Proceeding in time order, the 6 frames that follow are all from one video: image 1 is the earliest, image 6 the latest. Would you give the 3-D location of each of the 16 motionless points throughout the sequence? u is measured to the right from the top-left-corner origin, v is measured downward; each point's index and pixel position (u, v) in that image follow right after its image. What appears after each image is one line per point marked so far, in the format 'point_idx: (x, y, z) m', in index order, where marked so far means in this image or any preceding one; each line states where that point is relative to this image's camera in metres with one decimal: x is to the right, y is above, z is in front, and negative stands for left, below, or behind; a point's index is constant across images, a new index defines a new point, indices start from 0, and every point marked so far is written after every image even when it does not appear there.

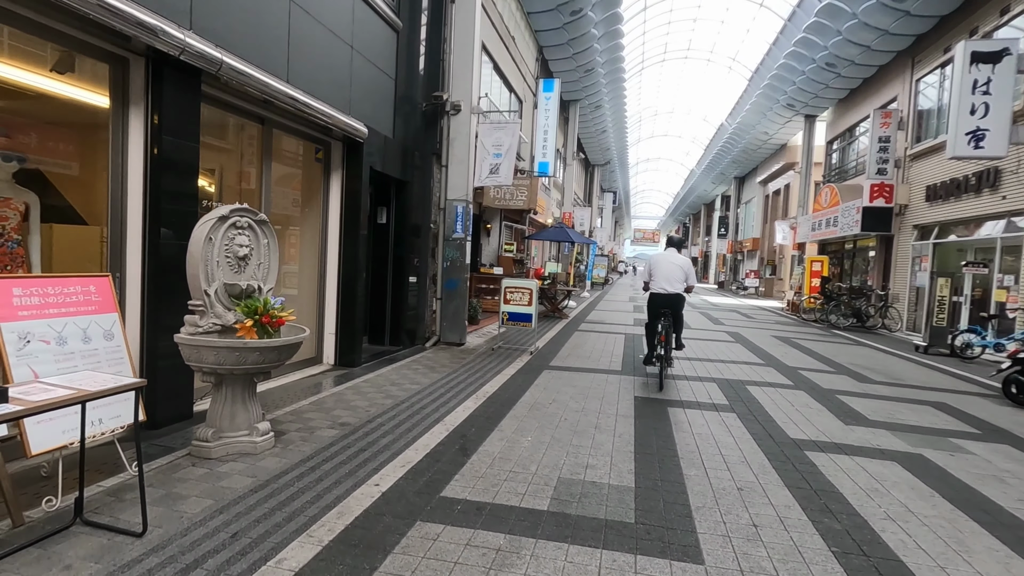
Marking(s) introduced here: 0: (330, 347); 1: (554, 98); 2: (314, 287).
0: (-2.4, -0.8, +7.1) m
1: (+1.4, +6.1, +17.3) m
2: (-2.6, 0.0, +7.0) m
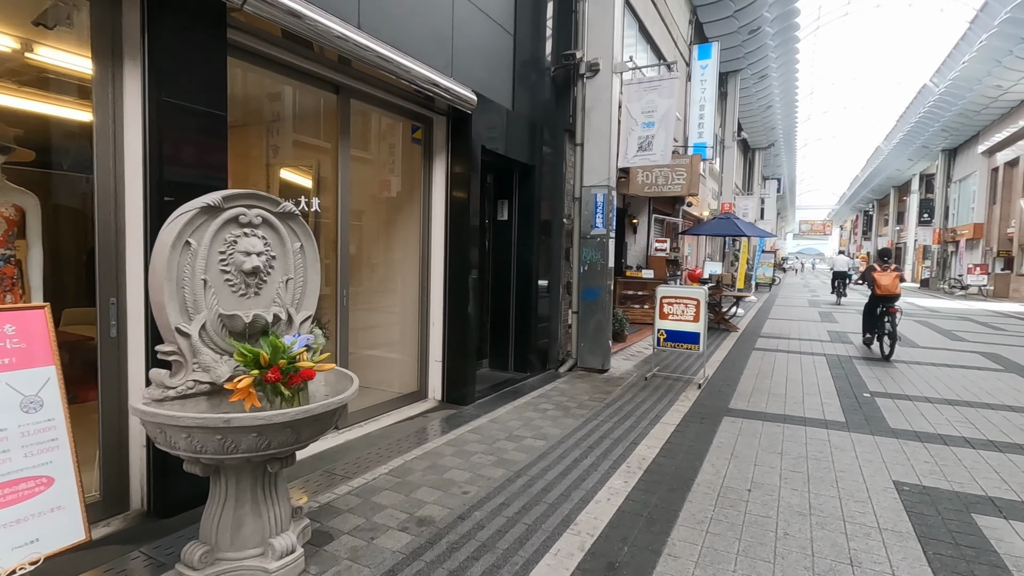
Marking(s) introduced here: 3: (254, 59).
0: (-0.8, -1.0, +5.7) m
1: (+5.4, +6.0, +14.5) m
2: (-1.0, -0.1, +5.6) m
3: (-1.8, +1.6, +3.8) m
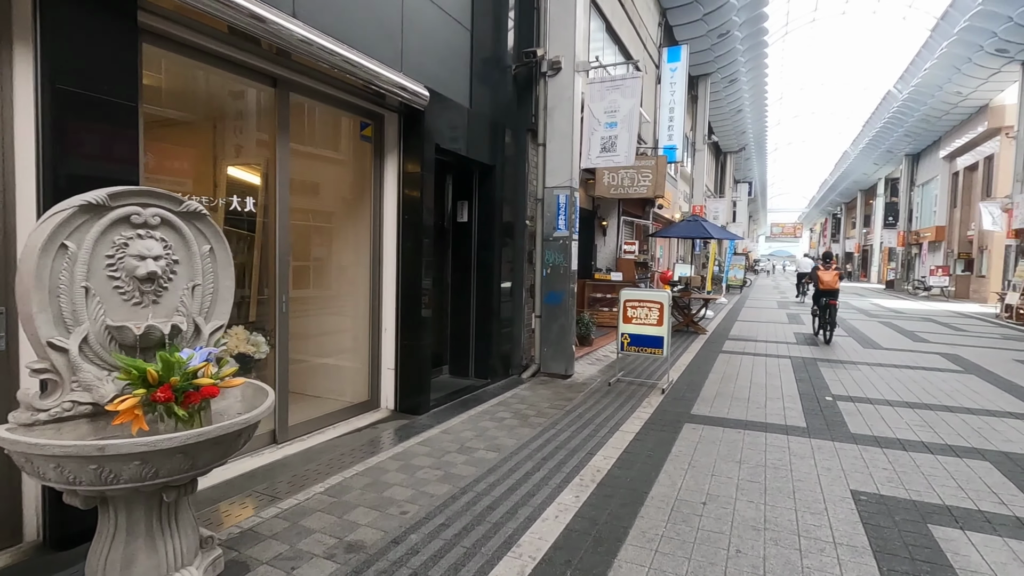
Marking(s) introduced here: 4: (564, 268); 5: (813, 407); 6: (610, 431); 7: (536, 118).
0: (-1.2, -1.0, +5.4) m
1: (+4.6, +6.0, +14.5) m
2: (-1.4, -0.2, +5.3) m
3: (-2.2, +1.6, +3.6) m
4: (+0.7, +0.3, +6.9) m
5: (+3.2, -1.3, +5.7) m
6: (+0.9, -1.3, +4.9) m
7: (+0.3, +2.2, +7.0) m
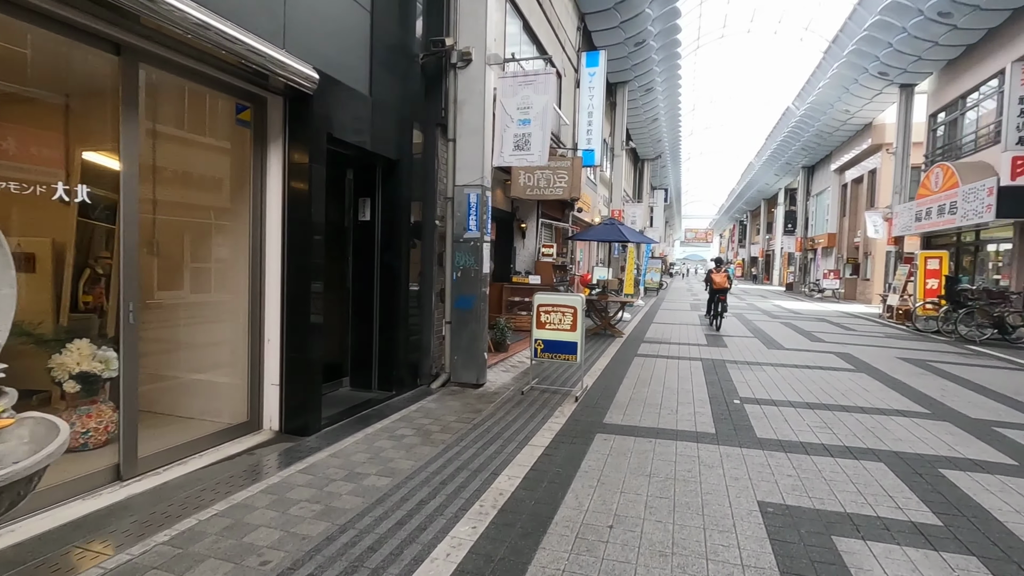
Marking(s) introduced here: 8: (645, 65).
0: (-2.1, -1.0, +4.8) m
1: (+2.4, +5.9, +14.7) m
2: (-2.3, -0.2, +4.7) m
3: (-2.9, +1.6, +2.9) m
4: (-0.4, +0.2, +6.5) m
5: (+2.2, -1.3, +5.7) m
6: (+0.1, -1.4, +4.6) m
7: (-0.8, +2.2, +6.6) m
8: (+4.7, +7.9, +18.9) m
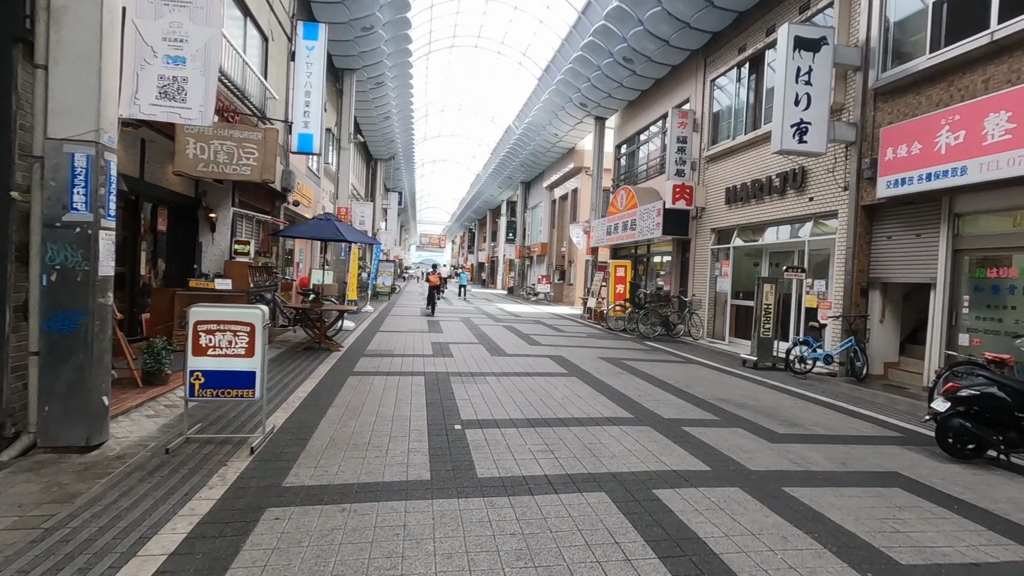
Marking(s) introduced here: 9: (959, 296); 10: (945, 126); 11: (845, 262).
0: (-4.1, -1.1, +2.0) m
1: (-4.6, +5.8, +12.9) m
2: (-4.2, -0.3, +1.8) m
3: (-3.8, +1.5, -0.1) m
4: (-3.4, +0.1, +4.3) m
5: (-0.6, -1.4, +4.8) m
6: (-2.0, -1.4, +2.8) m
7: (-3.8, +2.1, +4.2) m
8: (-4.6, +7.7, +17.7) m
9: (+7.4, -0.1, +8.9) m
10: (+6.8, +2.6, +8.5) m
11: (+6.5, +0.5, +10.5) m
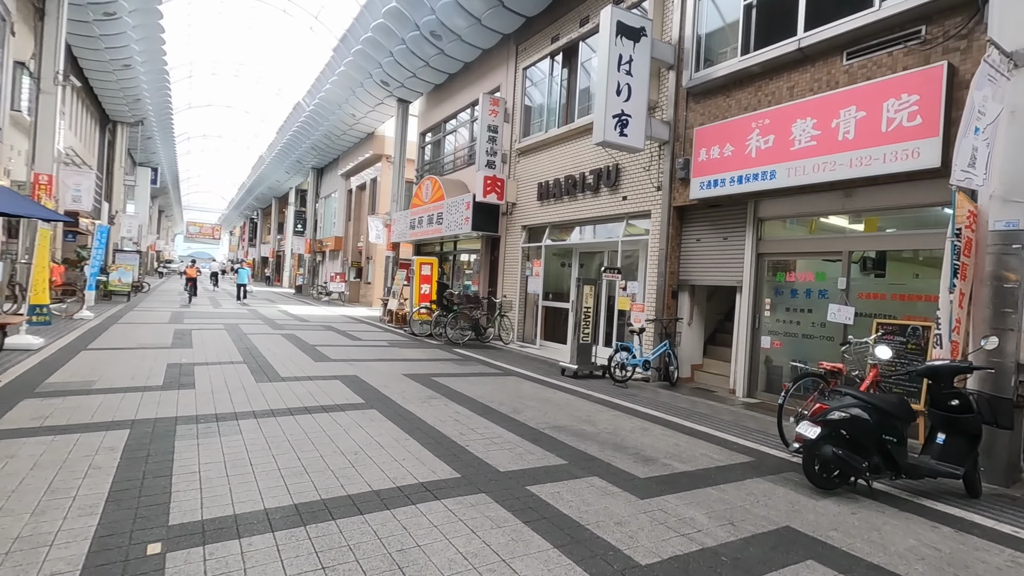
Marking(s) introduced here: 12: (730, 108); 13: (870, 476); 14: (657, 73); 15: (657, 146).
0: (-4.0, -1.1, -1.5) m
1: (-8.4, +5.8, +8.4) m
2: (-4.1, -0.3, -1.7) m
3: (-3.0, +1.5, -3.3) m
4: (-4.2, +0.1, +0.9) m
5: (-1.9, -1.4, +2.4) m
6: (-2.4, -1.5, 0.0) m
7: (-4.5, +2.1, +0.7) m
8: (-10.1, +7.8, +12.9) m
9: (+4.2, -0.2, +9.0) m
10: (+3.8, +2.5, +8.5) m
11: (+2.8, +0.5, +10.3) m
12: (+3.7, +3.1, +9.2) m
13: (+3.0, -1.6, +4.5) m
14: (+2.9, +4.3, +10.6) m
15: (+2.8, +2.8, +10.5) m
